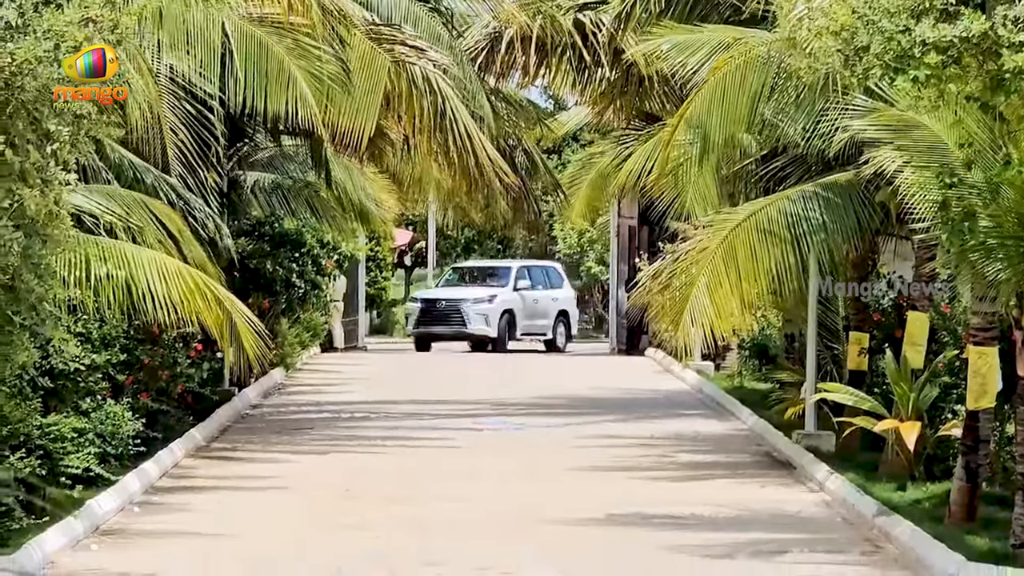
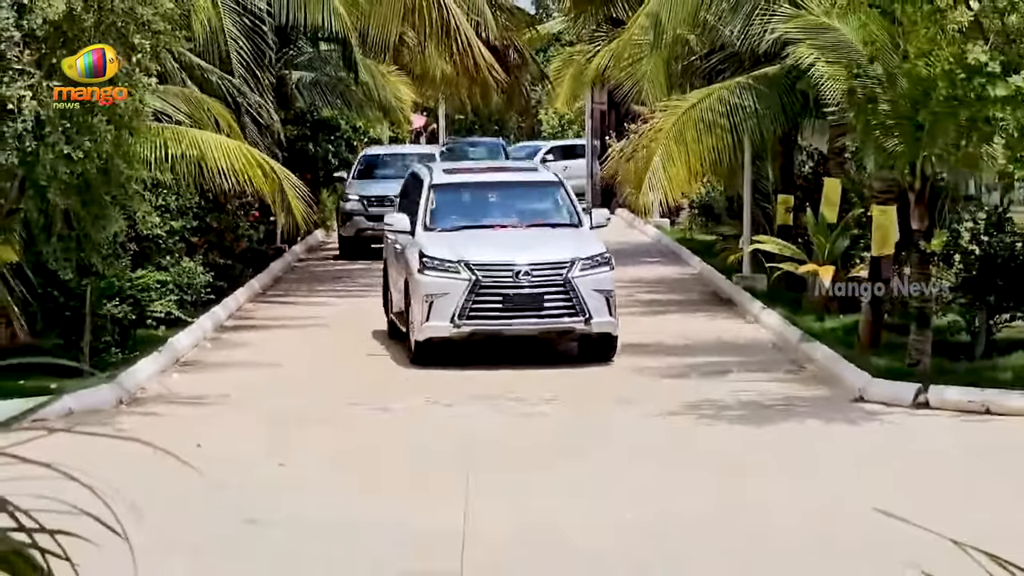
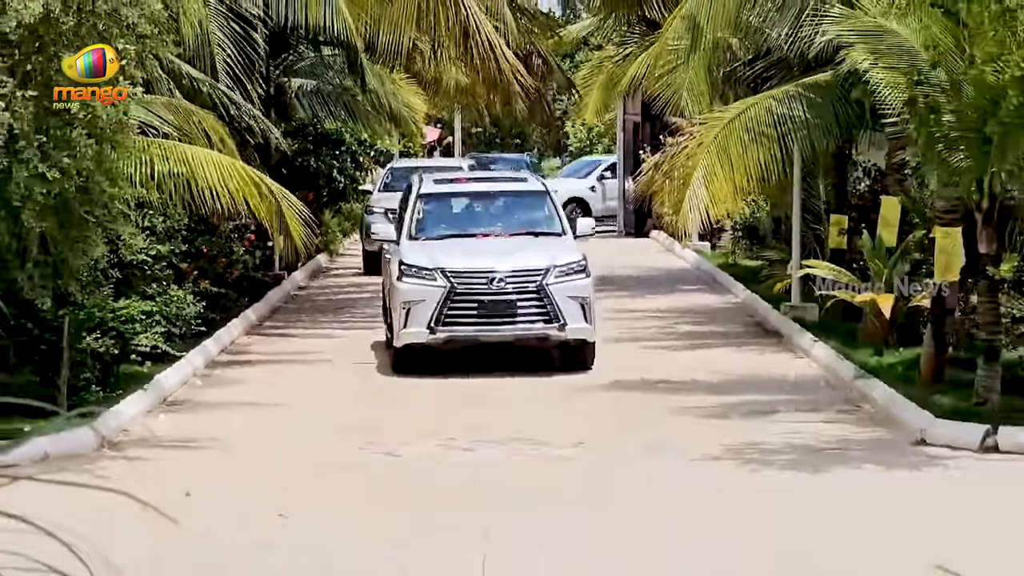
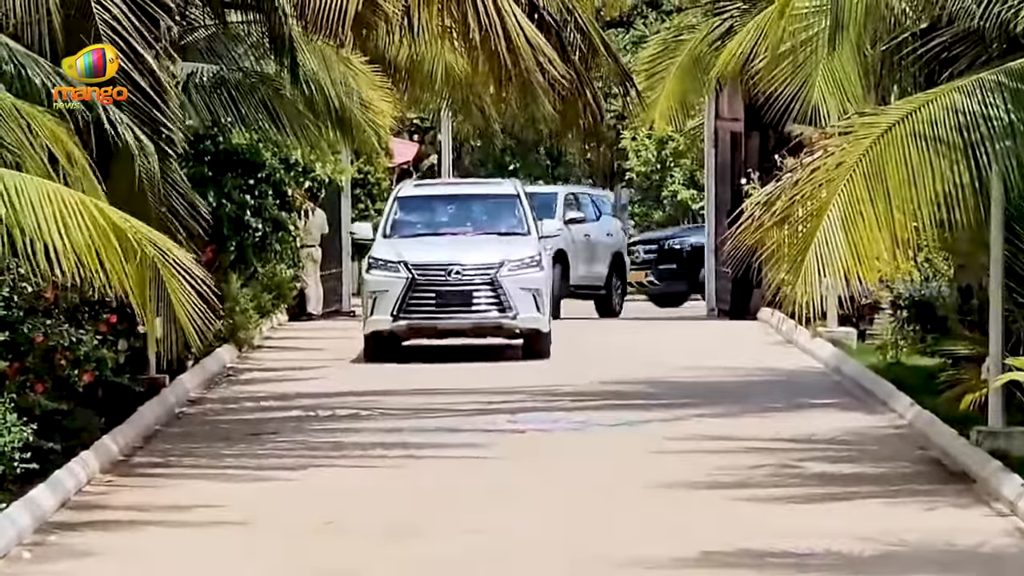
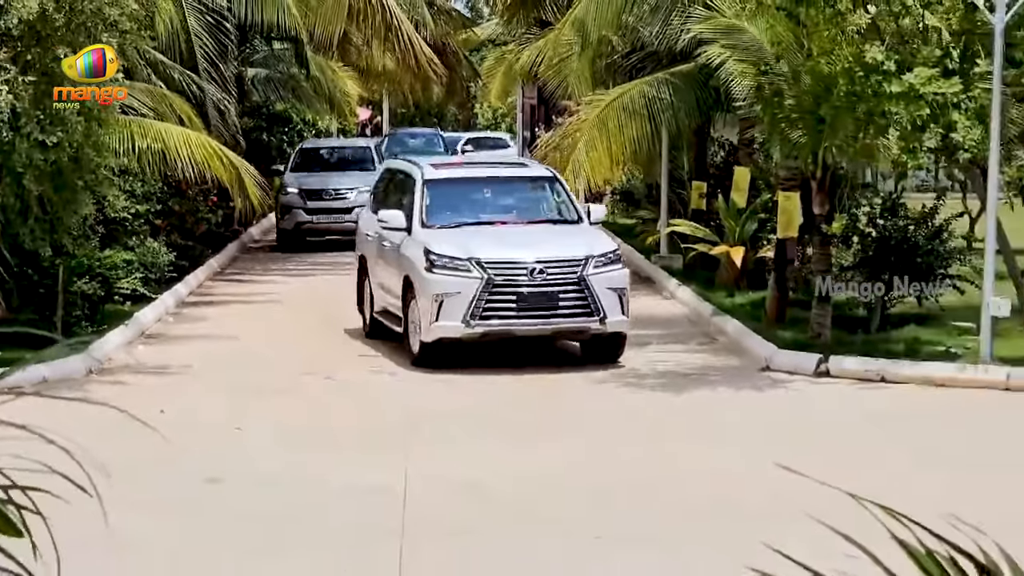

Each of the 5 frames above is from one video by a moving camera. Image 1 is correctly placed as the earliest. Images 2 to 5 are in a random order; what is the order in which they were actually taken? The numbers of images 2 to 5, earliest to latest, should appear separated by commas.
4, 3, 2, 5
